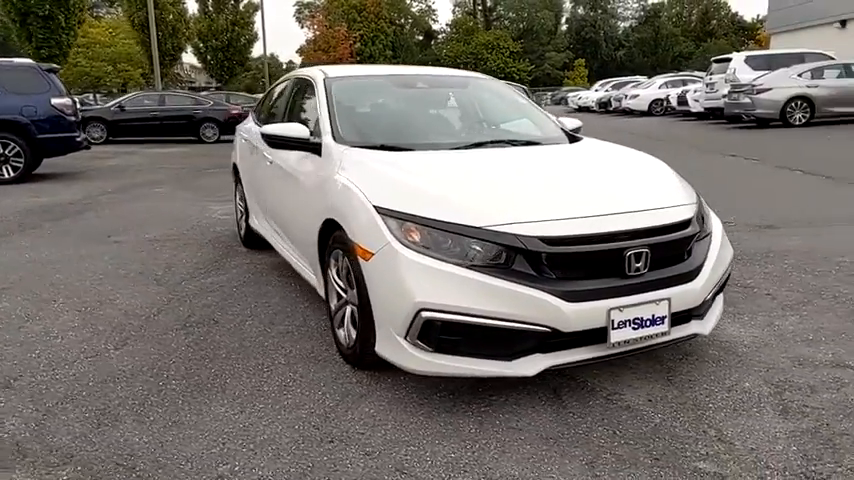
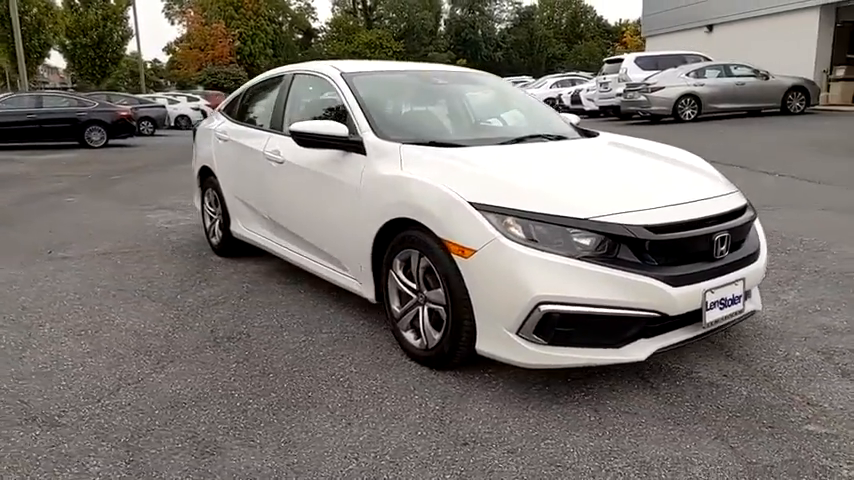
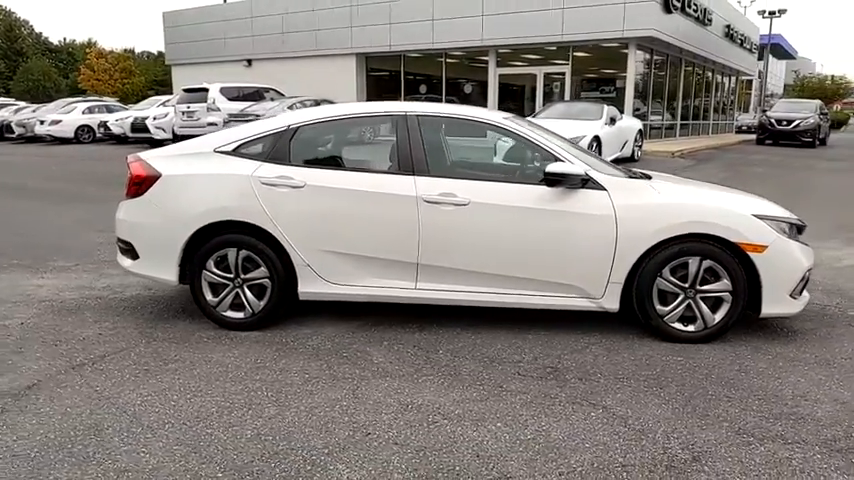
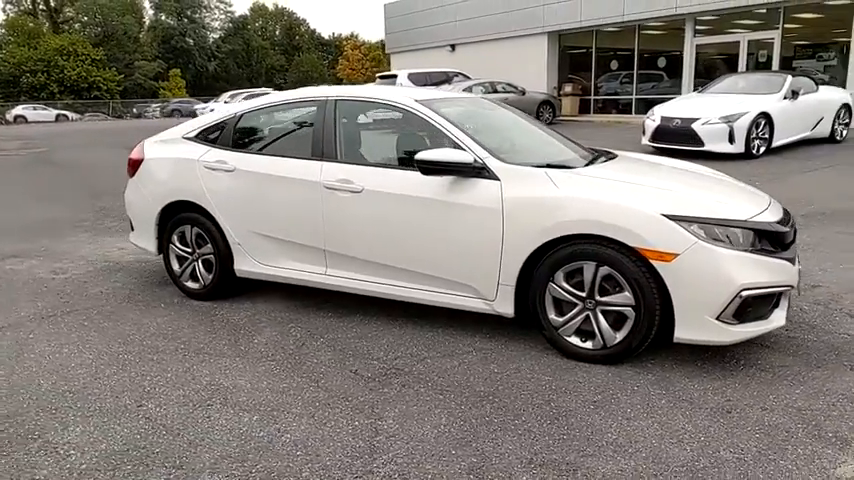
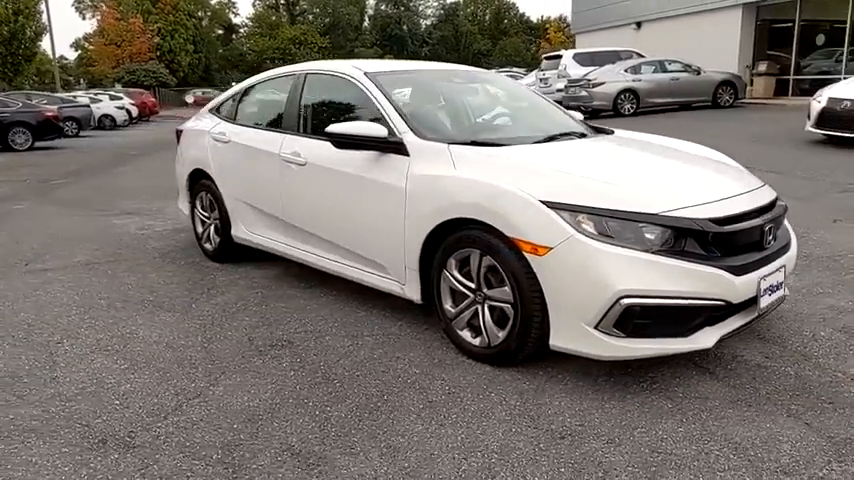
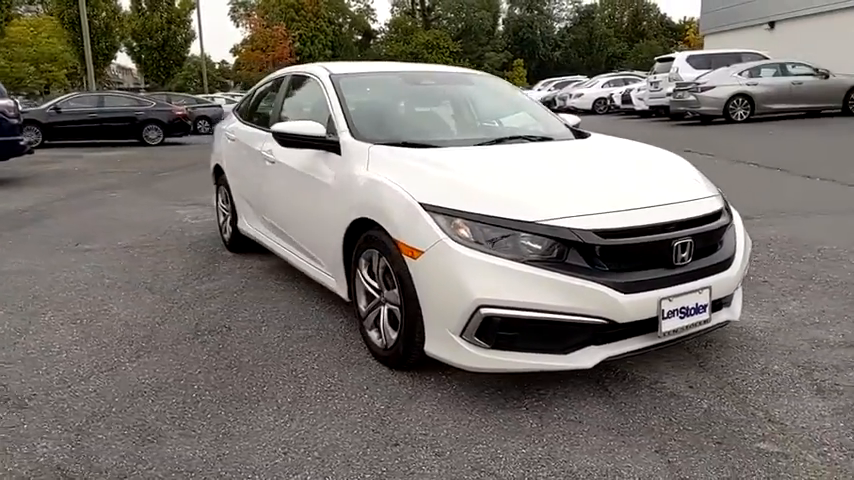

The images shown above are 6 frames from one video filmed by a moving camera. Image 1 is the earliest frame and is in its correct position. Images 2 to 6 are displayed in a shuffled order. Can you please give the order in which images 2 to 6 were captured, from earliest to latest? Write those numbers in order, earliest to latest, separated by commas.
6, 2, 5, 4, 3
